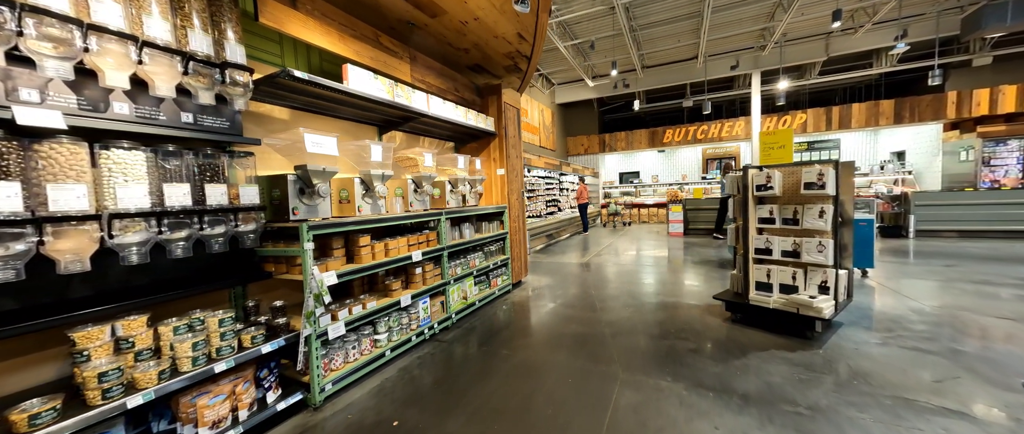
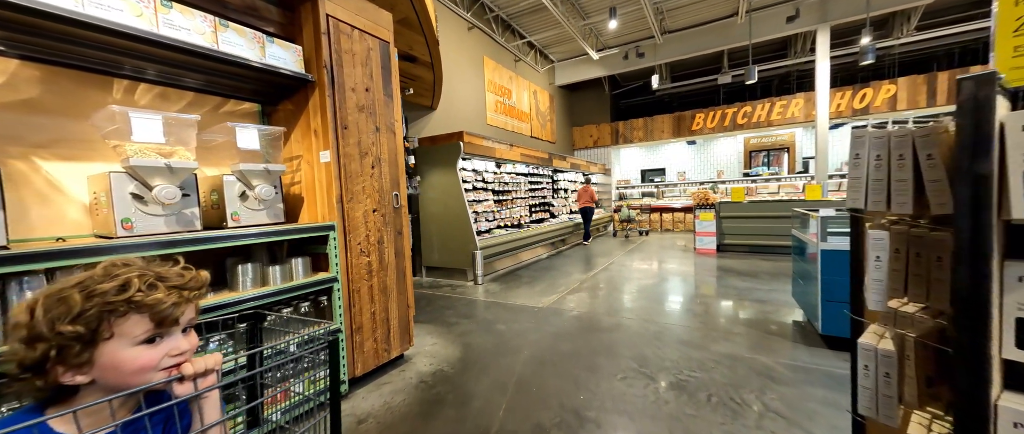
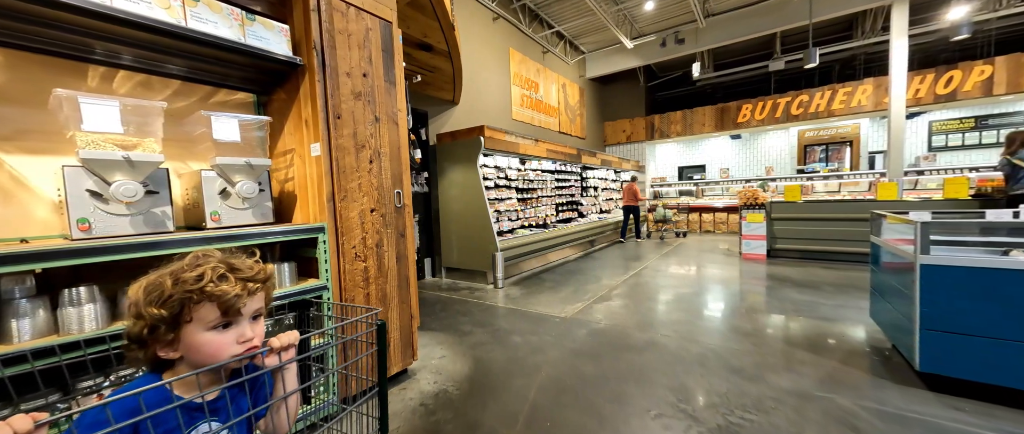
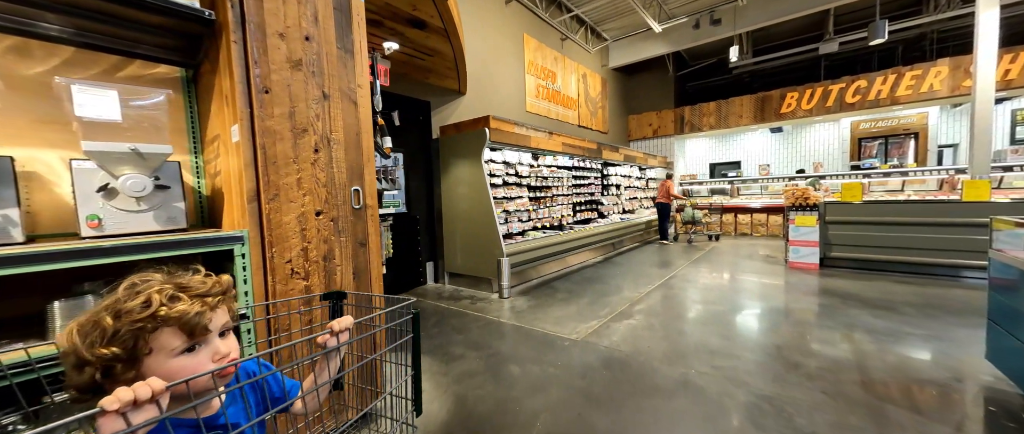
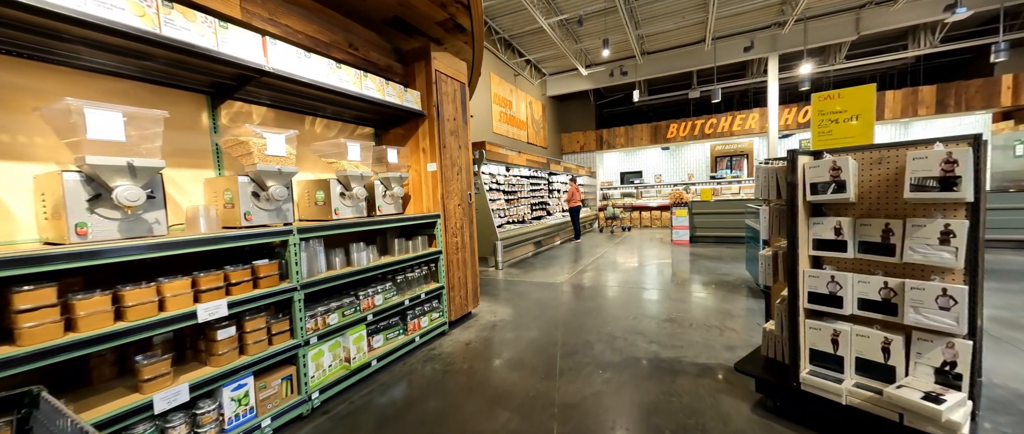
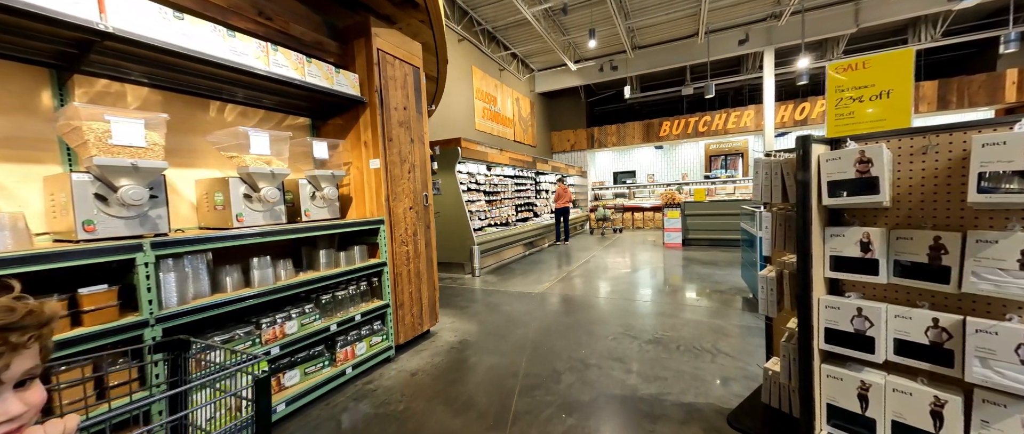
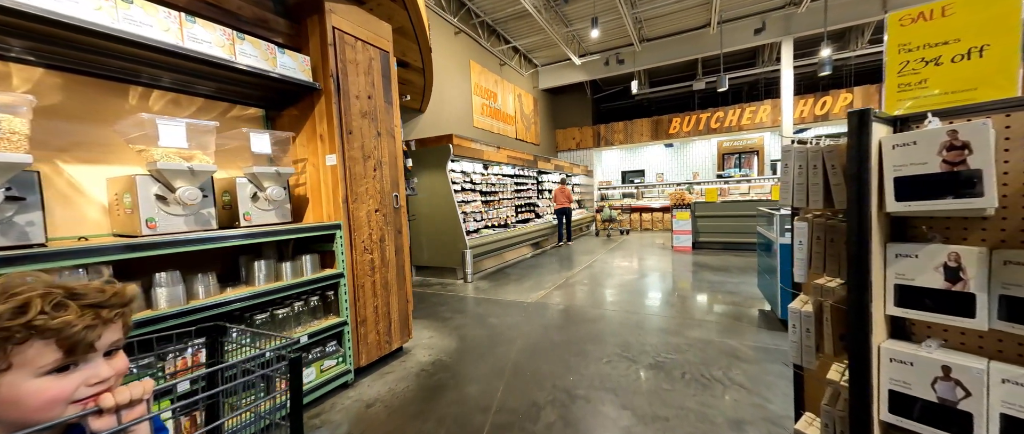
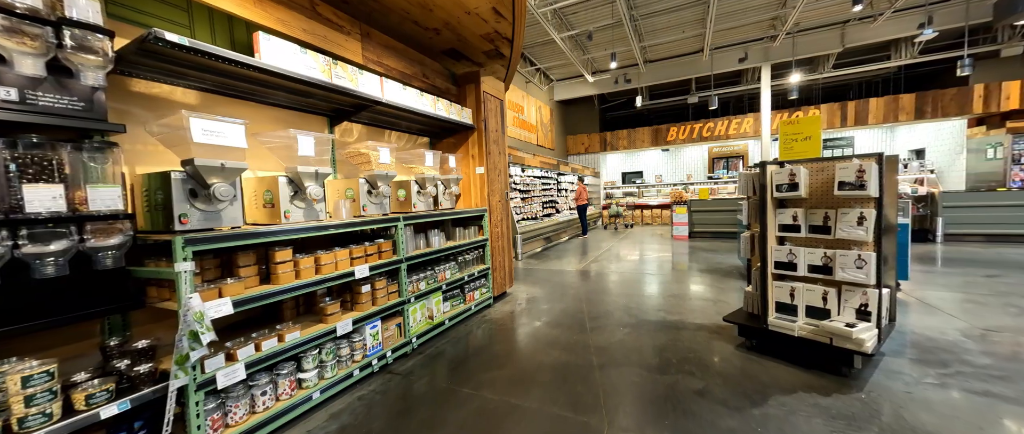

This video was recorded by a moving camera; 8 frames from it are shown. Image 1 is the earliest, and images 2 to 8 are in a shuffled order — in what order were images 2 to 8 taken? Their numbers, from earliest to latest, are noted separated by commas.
8, 5, 6, 7, 2, 3, 4
